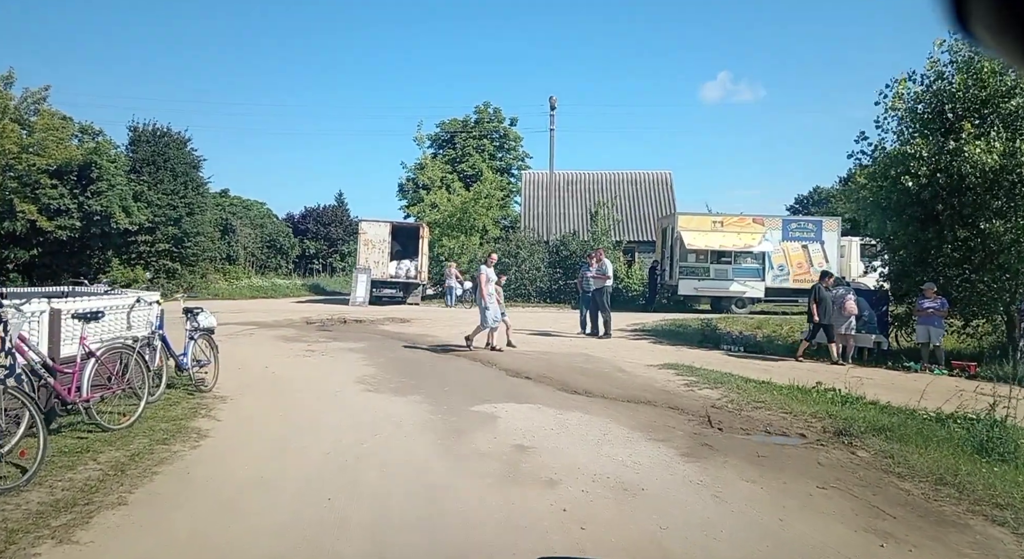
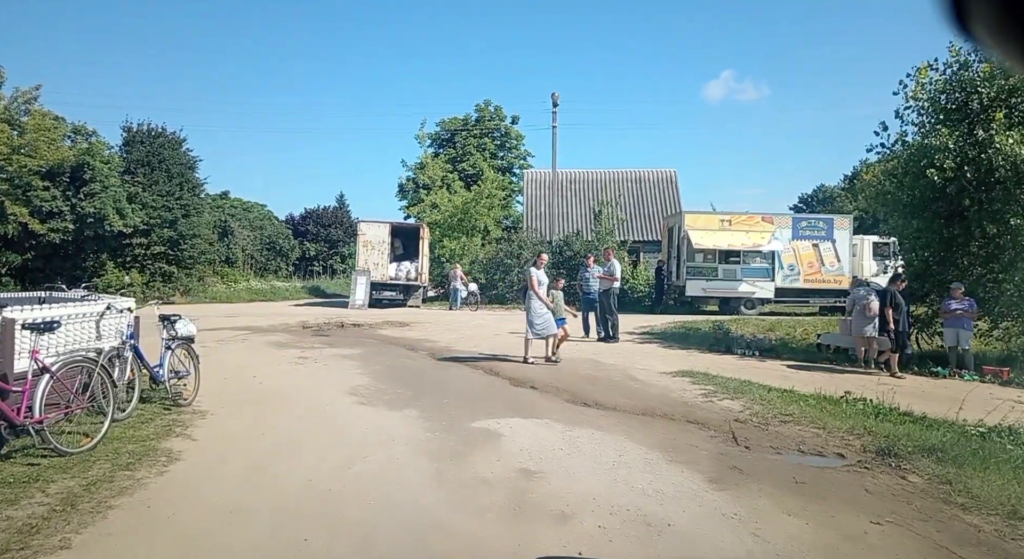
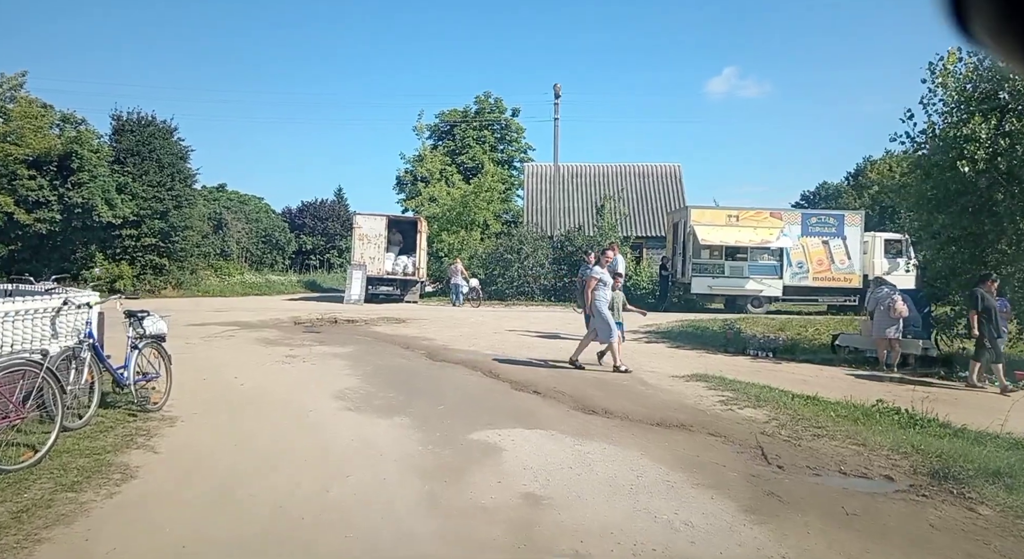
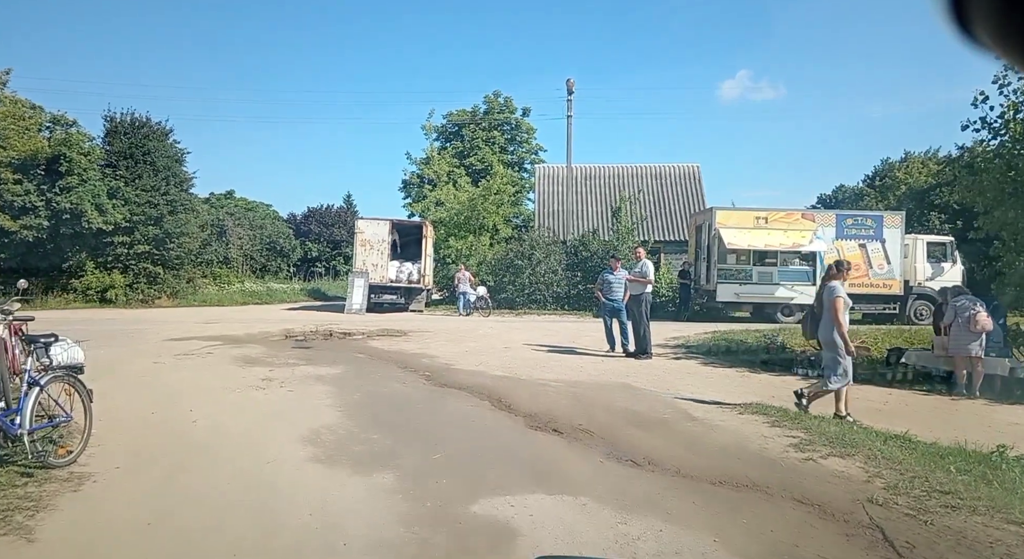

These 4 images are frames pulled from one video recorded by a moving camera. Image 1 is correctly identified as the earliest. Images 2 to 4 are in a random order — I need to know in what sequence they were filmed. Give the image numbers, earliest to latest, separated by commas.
2, 3, 4
